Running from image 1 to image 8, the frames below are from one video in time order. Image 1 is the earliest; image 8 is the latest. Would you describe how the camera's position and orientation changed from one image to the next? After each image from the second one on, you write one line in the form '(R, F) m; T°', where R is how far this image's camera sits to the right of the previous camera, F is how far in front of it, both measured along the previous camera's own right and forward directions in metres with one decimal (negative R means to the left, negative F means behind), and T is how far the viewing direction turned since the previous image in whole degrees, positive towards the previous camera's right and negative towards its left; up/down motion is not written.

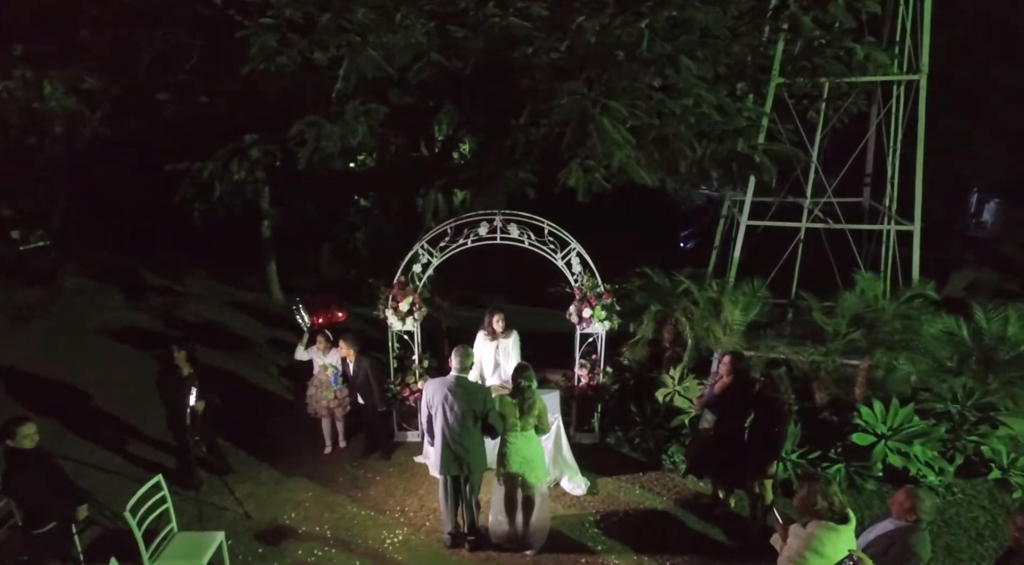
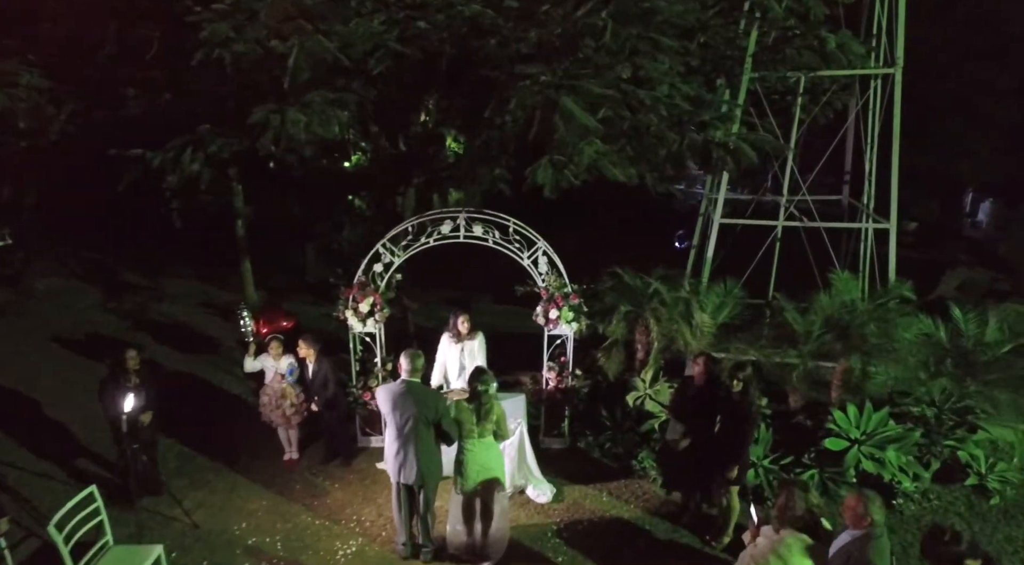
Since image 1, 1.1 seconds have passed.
(+0.3, +0.2) m; 0°
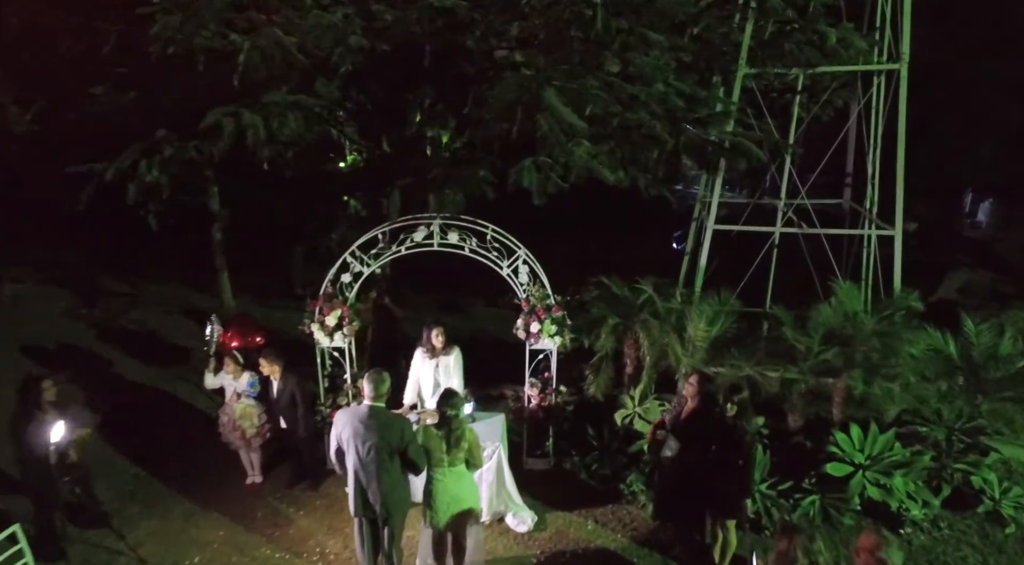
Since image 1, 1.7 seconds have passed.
(+0.2, +0.5) m; 0°
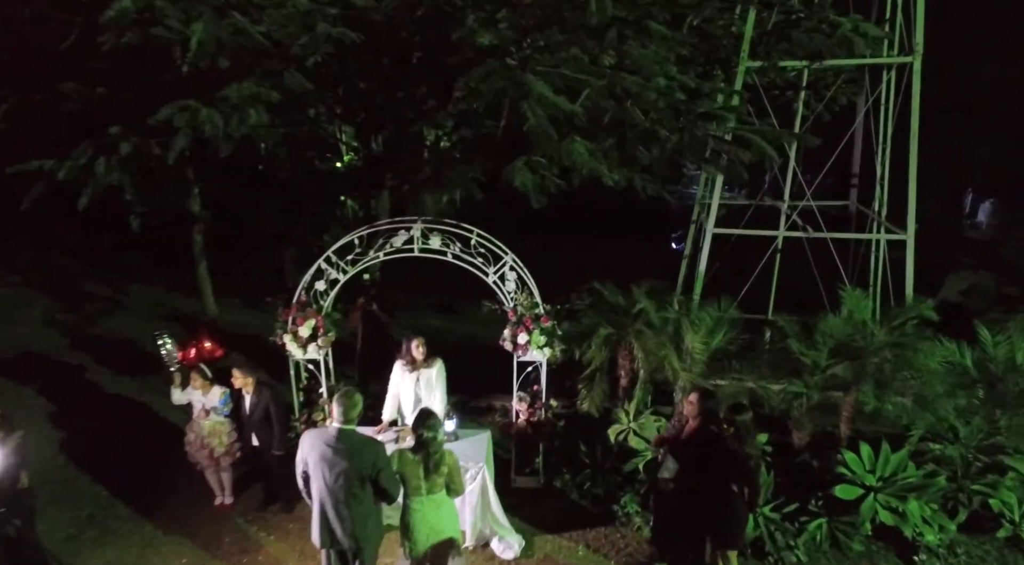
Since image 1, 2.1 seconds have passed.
(+0.1, +0.4) m; 0°
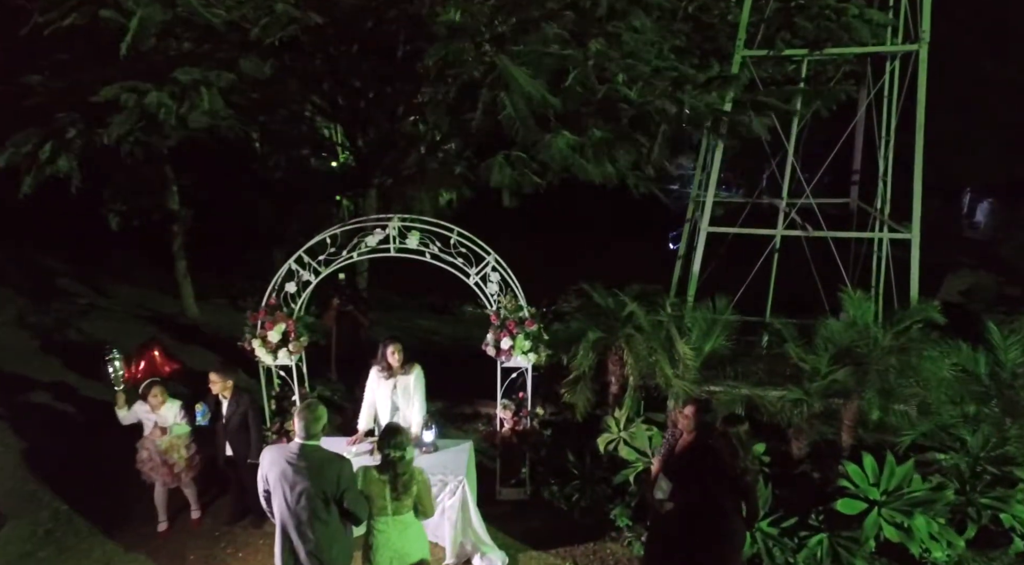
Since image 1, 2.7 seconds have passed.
(+0.1, +0.3) m; 0°
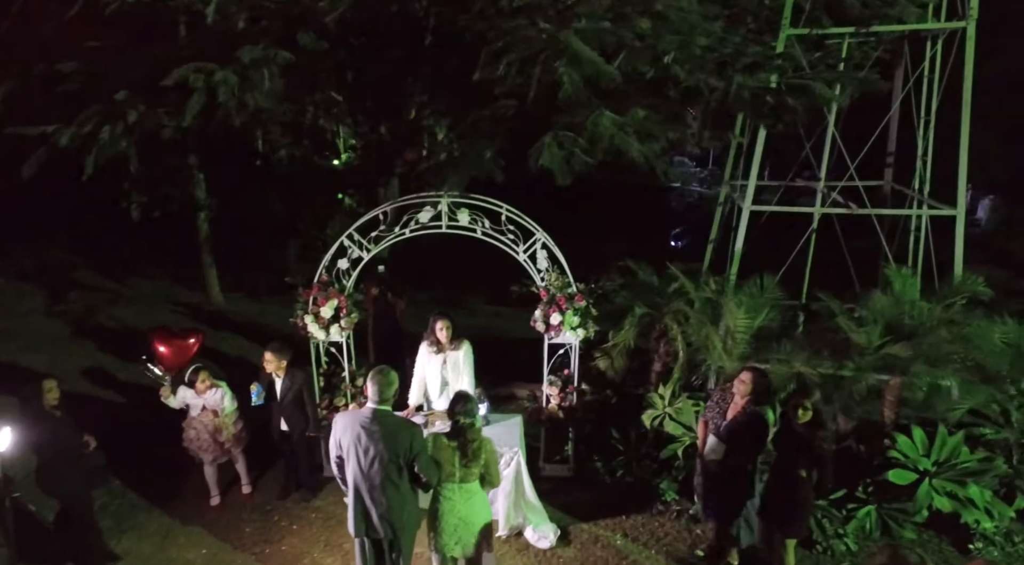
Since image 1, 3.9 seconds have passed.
(-0.5, -0.1) m; 0°
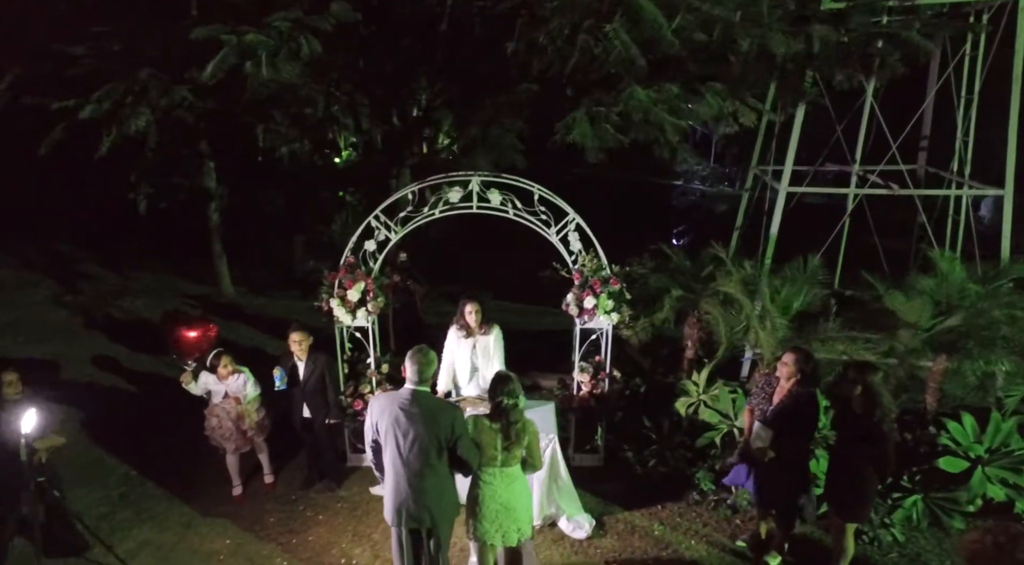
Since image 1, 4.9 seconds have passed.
(-0.3, +0.2) m; 0°
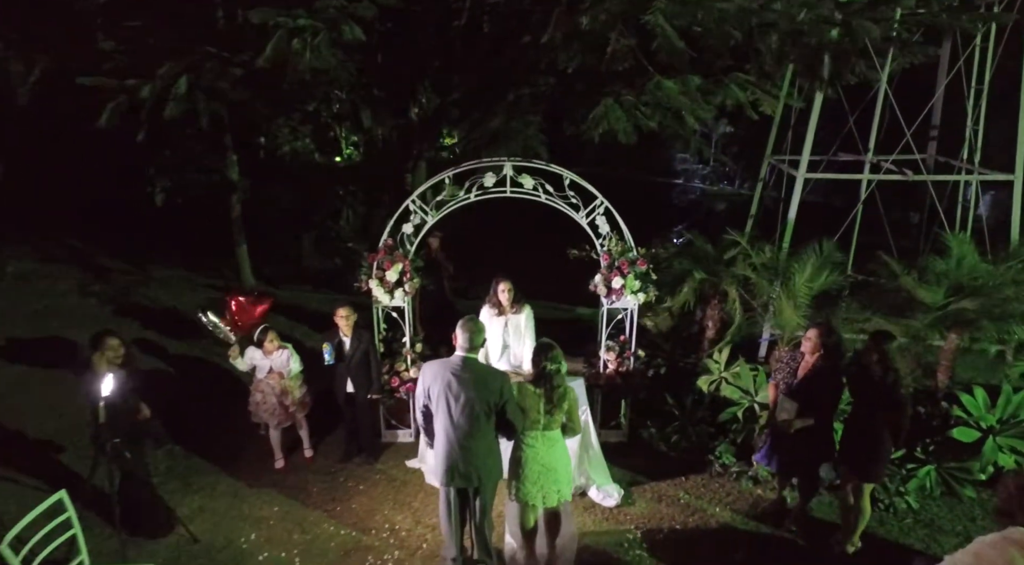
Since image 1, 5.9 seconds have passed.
(-0.3, -0.3) m; 0°
